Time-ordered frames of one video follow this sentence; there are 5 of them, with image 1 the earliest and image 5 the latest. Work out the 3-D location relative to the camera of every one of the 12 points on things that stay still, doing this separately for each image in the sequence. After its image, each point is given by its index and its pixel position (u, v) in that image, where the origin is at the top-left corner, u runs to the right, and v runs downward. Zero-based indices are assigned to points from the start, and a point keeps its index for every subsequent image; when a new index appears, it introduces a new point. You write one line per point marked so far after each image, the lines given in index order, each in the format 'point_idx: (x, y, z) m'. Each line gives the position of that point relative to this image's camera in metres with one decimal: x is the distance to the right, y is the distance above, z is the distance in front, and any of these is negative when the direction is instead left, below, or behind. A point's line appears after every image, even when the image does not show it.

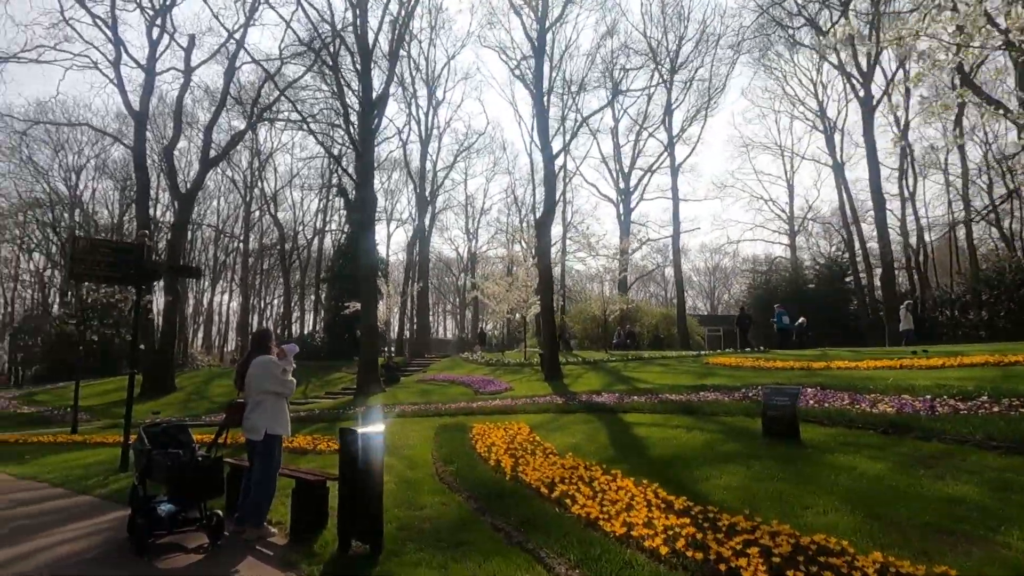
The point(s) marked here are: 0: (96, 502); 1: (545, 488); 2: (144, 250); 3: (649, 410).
0: (-5.3, -2.7, +8.5) m
1: (+0.4, -2.2, +7.3) m
2: (-6.4, +0.7, +11.5) m
3: (+2.7, -2.4, +12.9) m
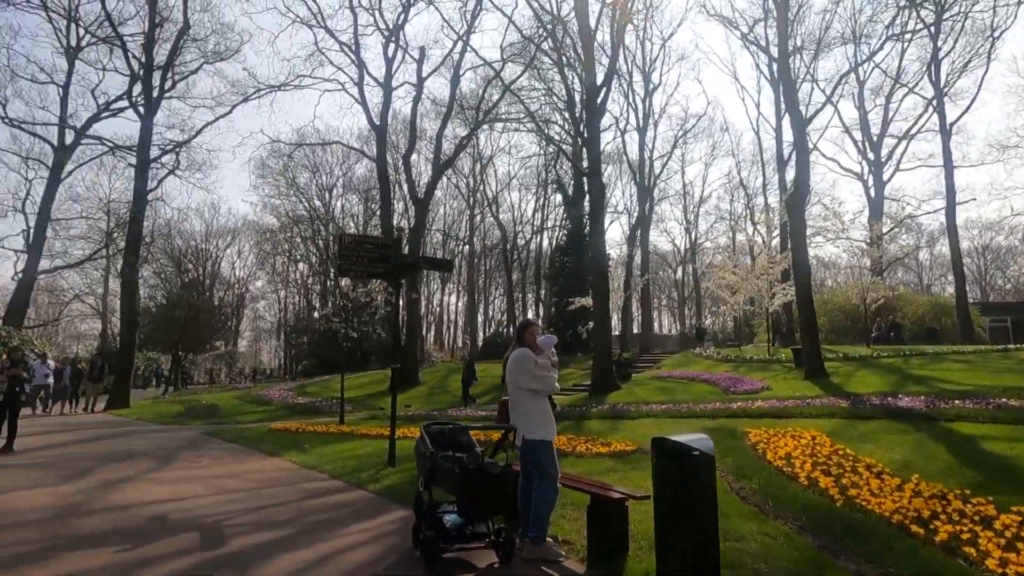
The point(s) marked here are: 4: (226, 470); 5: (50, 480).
0: (-1.7, -2.6, +8.3) m
1: (+3.3, -1.9, +5.4) m
2: (-1.9, +0.8, +11.5) m
3: (+7.2, -2.0, +10.1) m
4: (-4.4, -2.8, +10.3) m
5: (-6.5, -2.7, +9.3) m
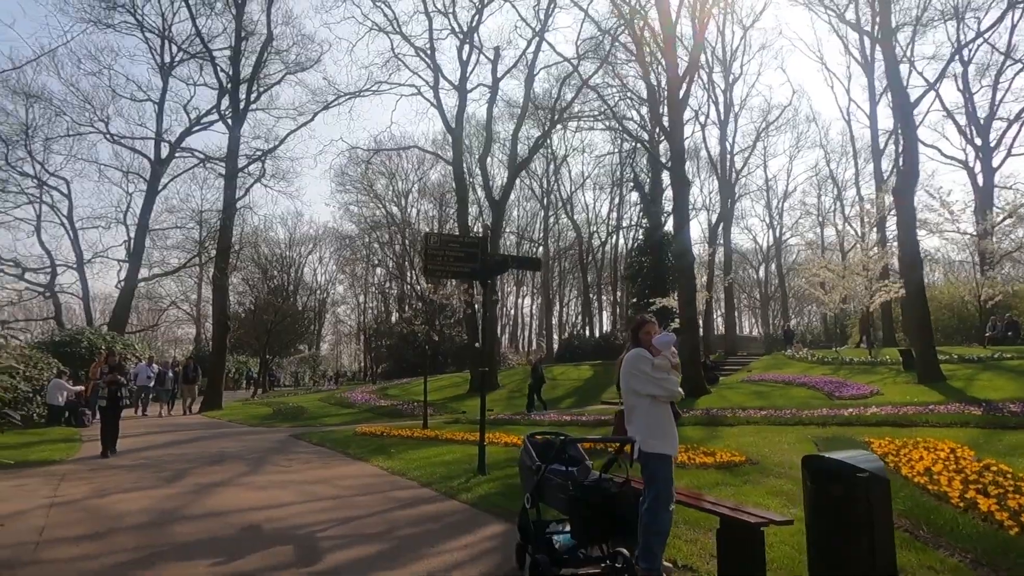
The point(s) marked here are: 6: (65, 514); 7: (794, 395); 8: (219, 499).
0: (-0.5, -2.6, +7.8) m
1: (+4.1, -1.9, +4.5) m
2: (-0.4, +0.7, +11.1) m
3: (+8.5, -1.9, +8.7) m
4: (-3.0, -2.9, +10.1) m
5: (-5.1, -2.8, +9.4) m
6: (-5.0, -2.5, +7.4) m
7: (+8.1, -3.1, +19.2) m
8: (-3.6, -2.6, +8.3) m
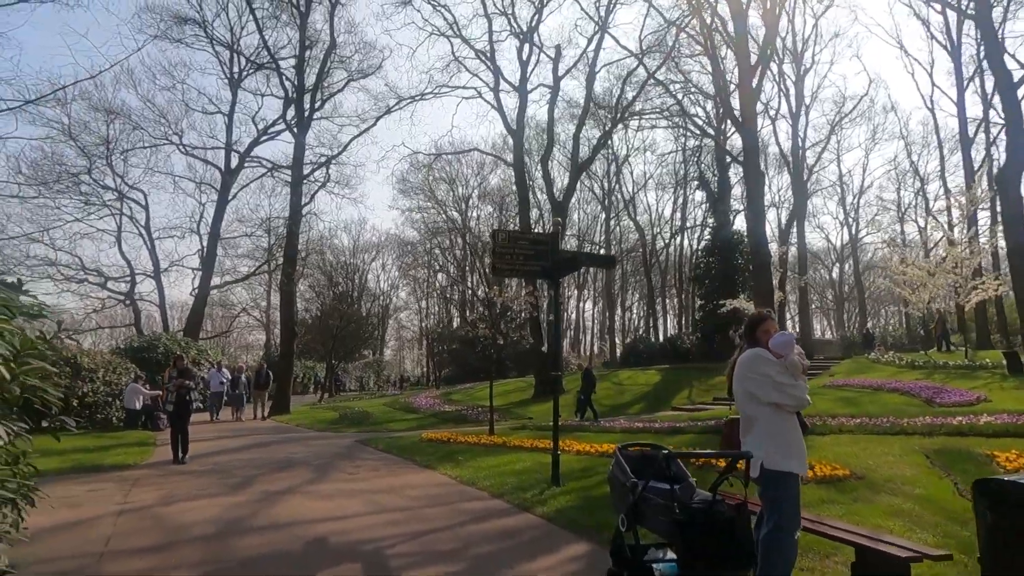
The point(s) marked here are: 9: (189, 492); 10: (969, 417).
0: (+0.3, -2.6, +7.2) m
1: (+4.7, -1.7, +3.5) m
2: (+0.7, +0.8, +10.5) m
3: (+9.4, -1.7, +7.2) m
4: (-1.9, -2.9, +9.7) m
5: (-4.1, -2.8, +9.2) m
6: (-4.1, -2.5, +7.2) m
7: (+10.0, -3.0, +17.7) m
8: (-2.7, -2.6, +7.9) m
9: (-4.4, -2.8, +9.0) m
10: (+9.1, -2.6, +13.2) m
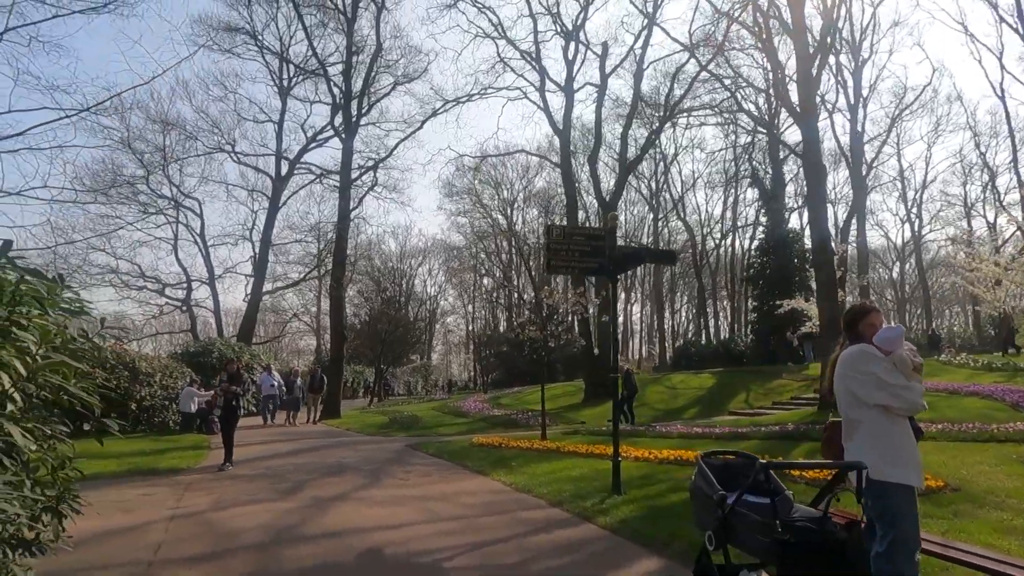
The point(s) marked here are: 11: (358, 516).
0: (+1.0, -2.5, +6.8) m
1: (+5.1, -1.6, +2.7) m
2: (+1.5, +0.8, +10.0) m
3: (+10.0, -1.6, +6.1) m
4: (-1.1, -2.9, +9.4) m
5: (-3.3, -2.8, +9.0) m
6: (-3.5, -2.5, +7.0) m
7: (+11.3, -2.9, +16.6) m
8: (-2.0, -2.6, +7.7) m
9: (-3.6, -2.8, +8.8) m
10: (+10.1, -2.4, +12.1) m
11: (-1.8, -2.6, +7.6) m
